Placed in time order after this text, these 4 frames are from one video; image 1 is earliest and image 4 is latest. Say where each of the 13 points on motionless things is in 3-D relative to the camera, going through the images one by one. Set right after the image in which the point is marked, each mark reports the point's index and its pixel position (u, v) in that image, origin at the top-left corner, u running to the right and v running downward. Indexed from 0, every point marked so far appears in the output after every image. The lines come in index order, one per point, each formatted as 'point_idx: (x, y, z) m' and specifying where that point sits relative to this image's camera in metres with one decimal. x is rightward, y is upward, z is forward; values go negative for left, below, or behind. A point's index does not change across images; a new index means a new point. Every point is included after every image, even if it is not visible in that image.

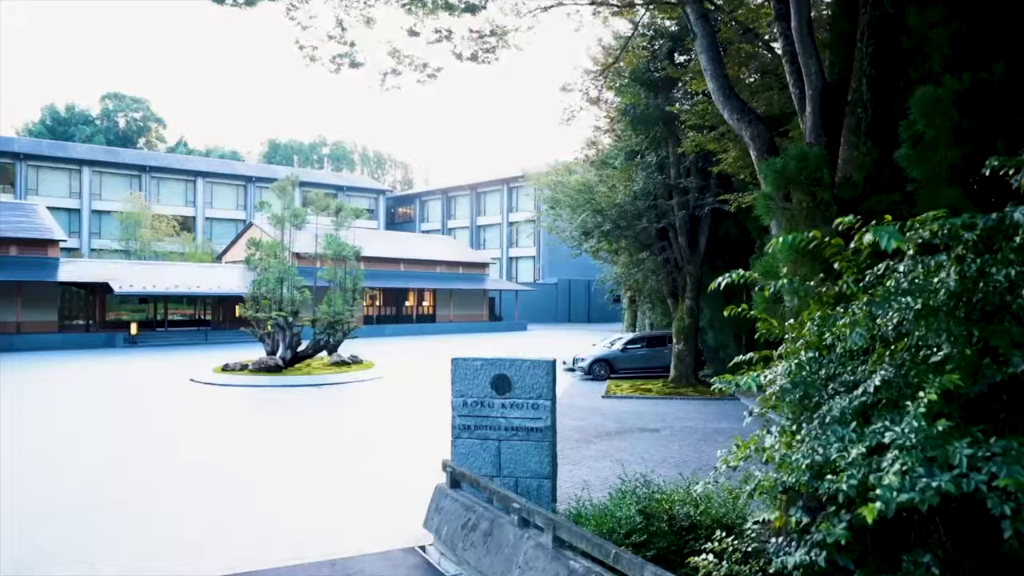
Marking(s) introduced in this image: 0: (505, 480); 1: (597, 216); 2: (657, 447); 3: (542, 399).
0: (-0.1, -1.9, +7.2) m
1: (+2.2, +1.9, +18.6) m
2: (+2.3, -2.5, +11.6) m
3: (+0.3, -1.1, +7.1) m
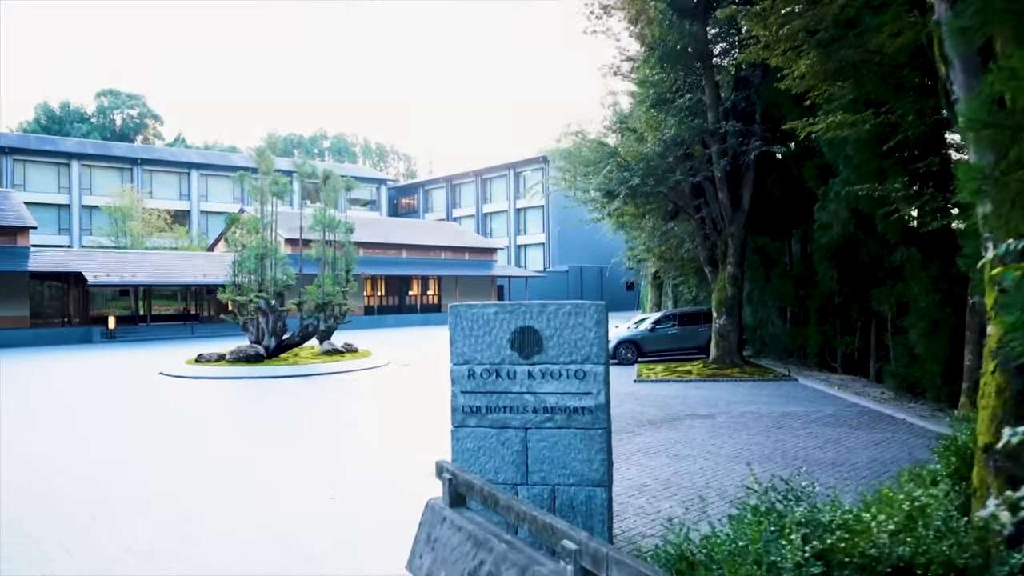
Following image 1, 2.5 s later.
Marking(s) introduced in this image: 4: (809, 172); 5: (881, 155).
0: (+0.1, -1.3, +4.7) m
1: (+2.4, +2.6, +16.1) m
2: (+2.6, -1.9, +9.1) m
3: (+0.5, -0.5, +4.6) m
4: (+6.1, +2.4, +14.8) m
5: (+5.7, +2.1, +11.3) m
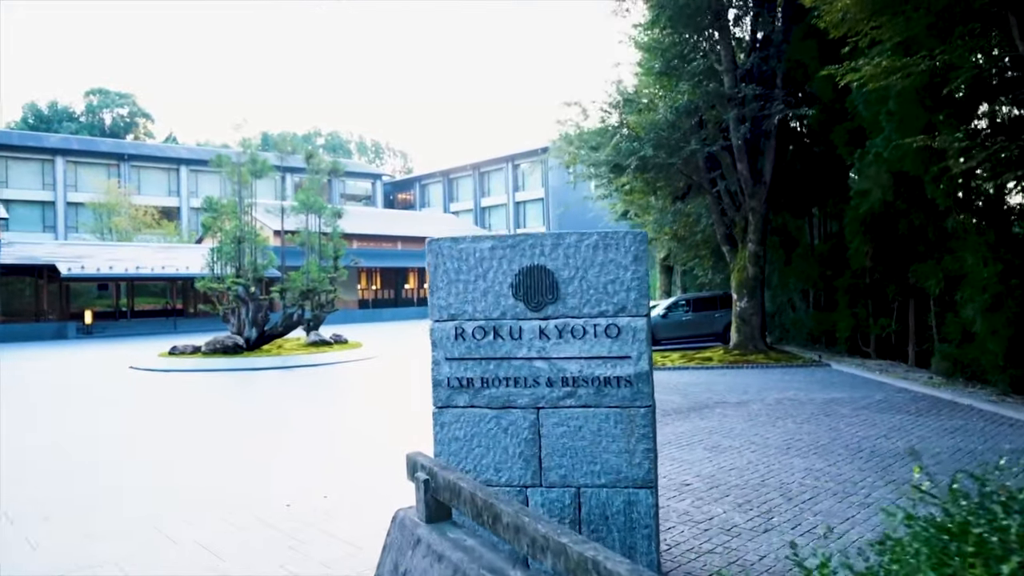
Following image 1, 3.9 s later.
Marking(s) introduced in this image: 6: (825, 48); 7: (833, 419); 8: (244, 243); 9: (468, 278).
0: (+0.2, -1.0, +3.4) m
1: (+2.4, +3.0, +14.8) m
2: (+2.6, -1.5, +7.7) m
3: (+0.5, -0.1, +3.3) m
4: (+6.0, +2.8, +13.4) m
5: (+5.7, +2.5, +10.0) m
6: (+6.1, +4.7, +14.3) m
7: (+3.5, -1.4, +8.0) m
8: (-6.9, +1.1, +18.9) m
9: (-0.2, 0.0, +3.5) m
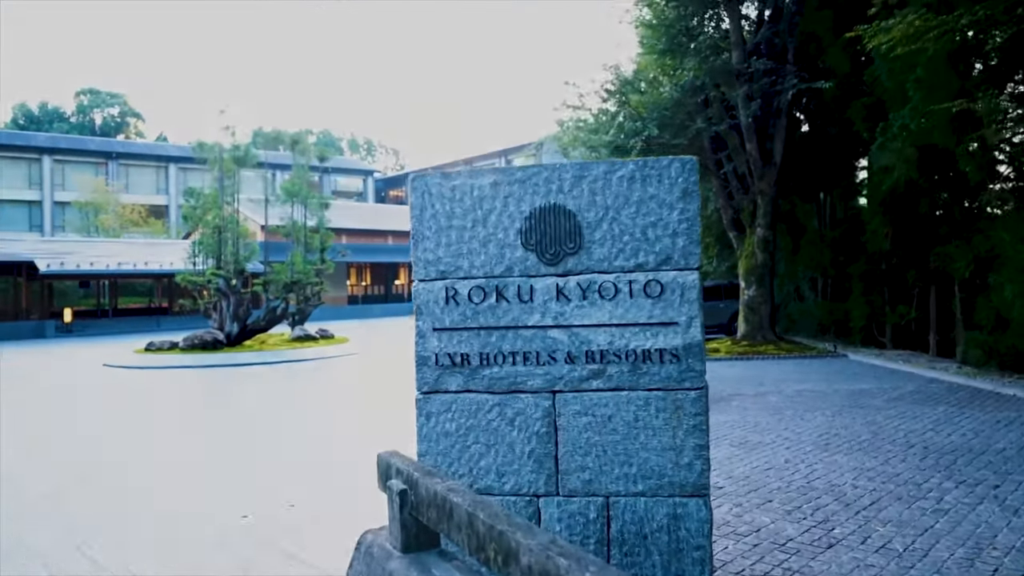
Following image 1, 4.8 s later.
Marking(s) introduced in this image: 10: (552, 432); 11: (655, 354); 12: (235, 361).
0: (+0.2, -0.8, +2.6) m
1: (+2.3, +3.2, +14.0) m
2: (+2.6, -1.3, +6.9) m
3: (+0.5, +0.1, +2.5) m
4: (+6.0, +3.0, +12.7) m
5: (+5.6, +2.7, +9.2) m
6: (+6.1, +4.9, +13.5) m
7: (+3.5, -1.2, +7.2) m
8: (-7.0, +1.3, +18.0) m
9: (-0.2, +0.2, +2.6) m
10: (+0.1, -0.5, +2.6) m
11: (+0.5, -0.2, +2.5) m
12: (-6.1, -1.7, +16.1) m
